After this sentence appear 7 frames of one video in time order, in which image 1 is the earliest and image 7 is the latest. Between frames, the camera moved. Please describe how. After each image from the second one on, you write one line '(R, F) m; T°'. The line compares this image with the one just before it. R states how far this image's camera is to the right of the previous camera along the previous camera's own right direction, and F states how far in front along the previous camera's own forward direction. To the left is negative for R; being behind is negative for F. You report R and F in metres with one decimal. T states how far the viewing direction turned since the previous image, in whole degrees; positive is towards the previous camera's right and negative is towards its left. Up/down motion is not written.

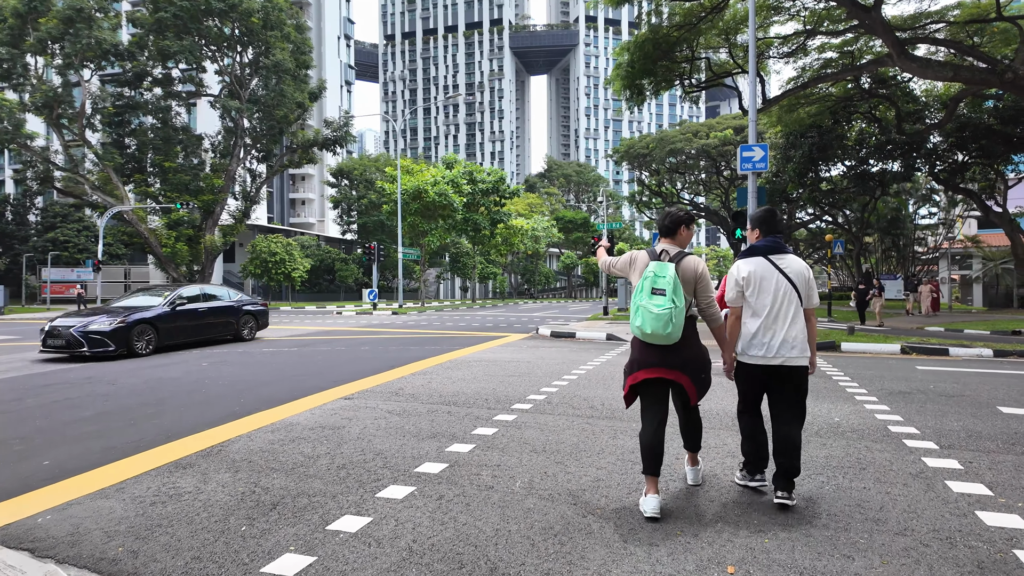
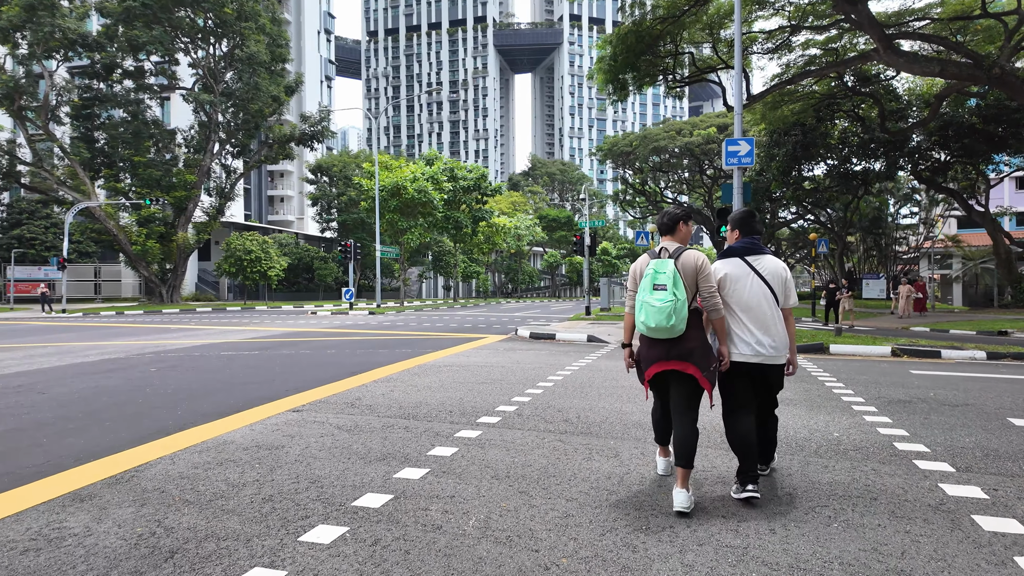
(+0.2, +0.5) m; +2°
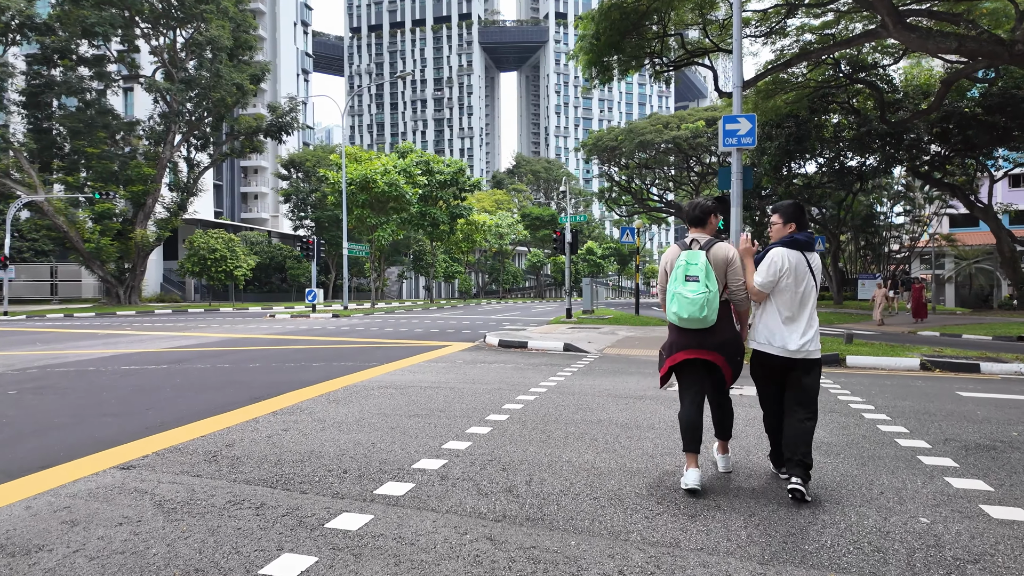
(+0.4, +1.6) m; +1°
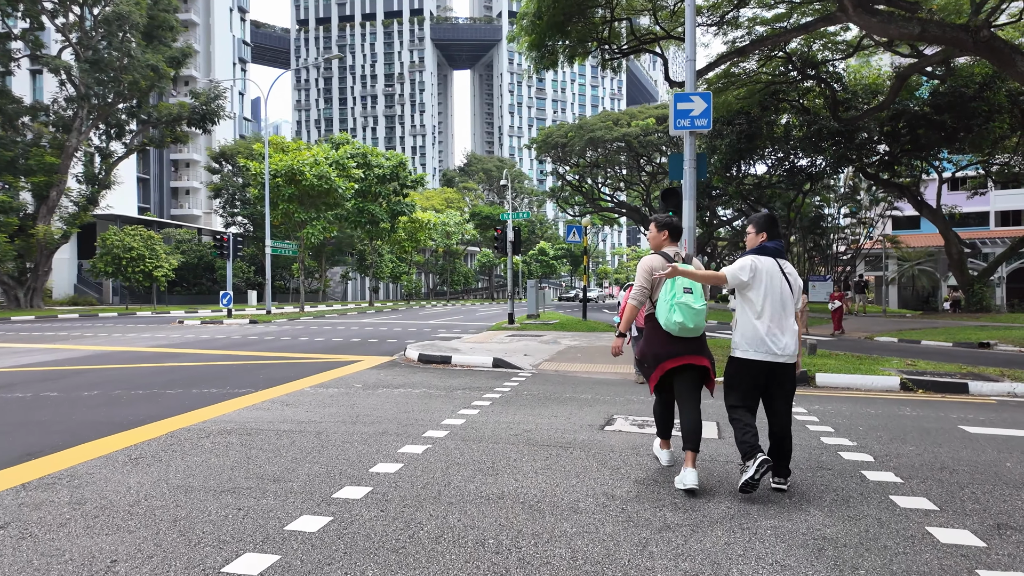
(+0.5, +1.5) m; +4°
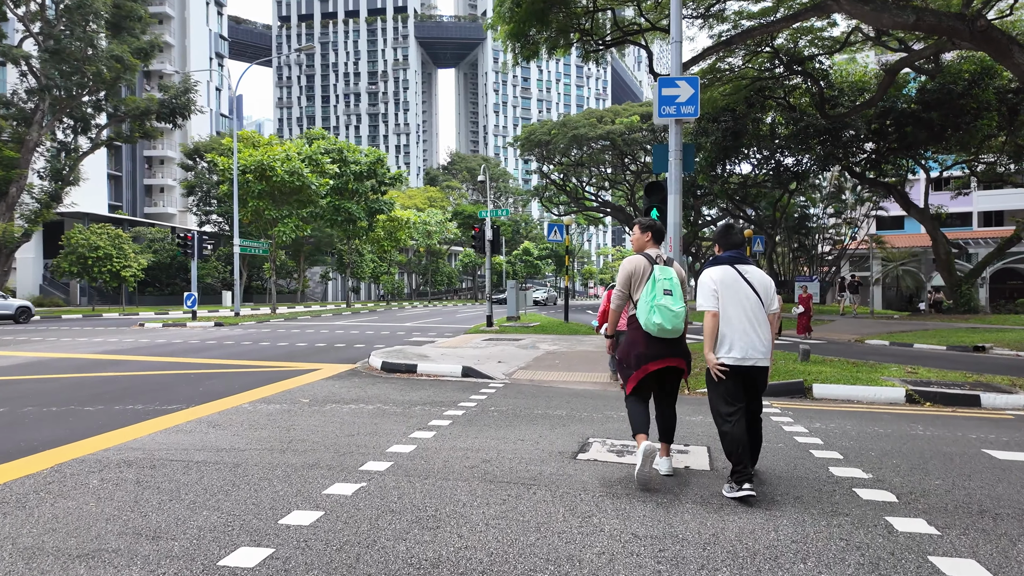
(+0.2, +0.7) m; +1°
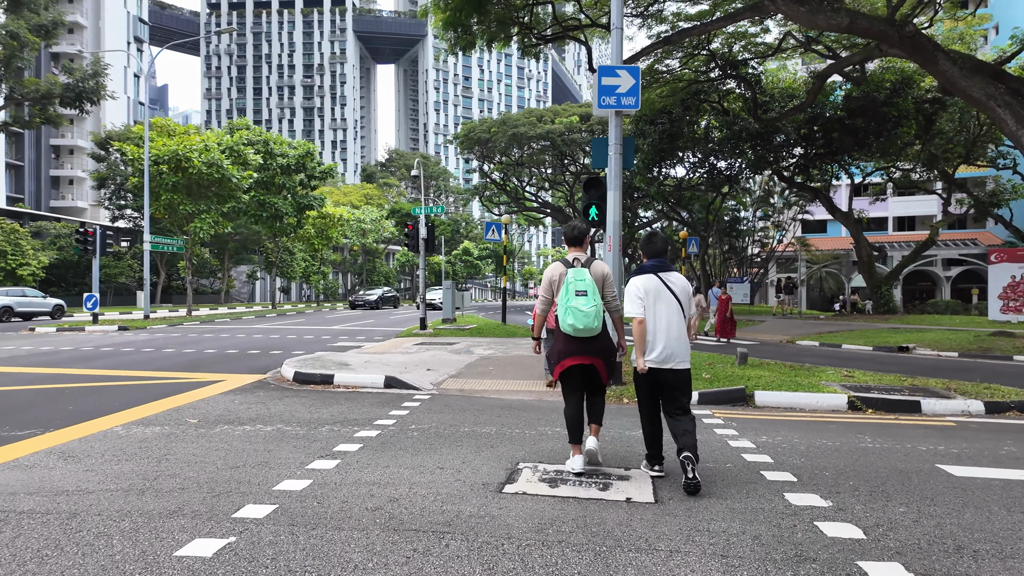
(+0.2, +0.6) m; +6°
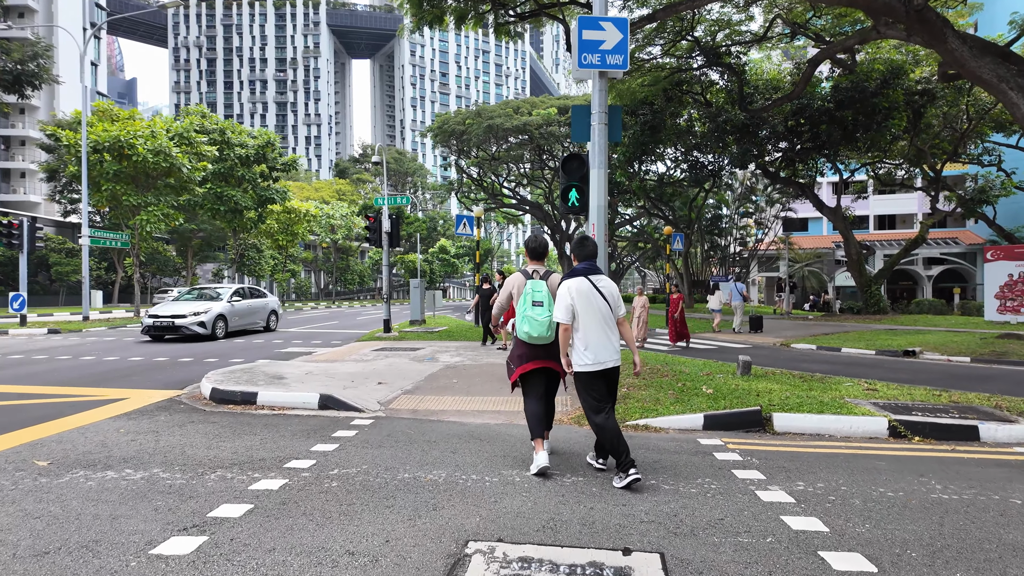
(+0.2, +1.2) m; +2°
